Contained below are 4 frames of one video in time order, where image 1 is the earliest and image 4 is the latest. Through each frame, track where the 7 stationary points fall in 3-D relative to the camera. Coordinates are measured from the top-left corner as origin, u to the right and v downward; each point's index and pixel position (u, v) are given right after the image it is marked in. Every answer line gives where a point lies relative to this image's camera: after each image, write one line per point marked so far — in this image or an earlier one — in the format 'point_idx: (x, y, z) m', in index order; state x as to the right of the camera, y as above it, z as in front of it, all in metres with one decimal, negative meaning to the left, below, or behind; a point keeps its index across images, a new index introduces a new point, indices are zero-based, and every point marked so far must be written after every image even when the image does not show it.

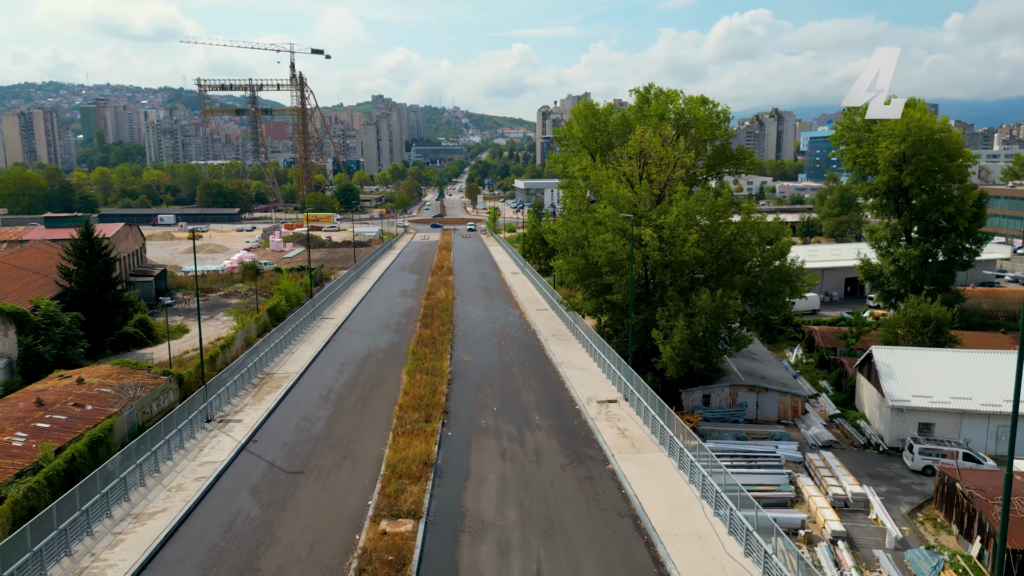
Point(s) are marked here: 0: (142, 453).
0: (-8.2, -3.7, +16.1) m
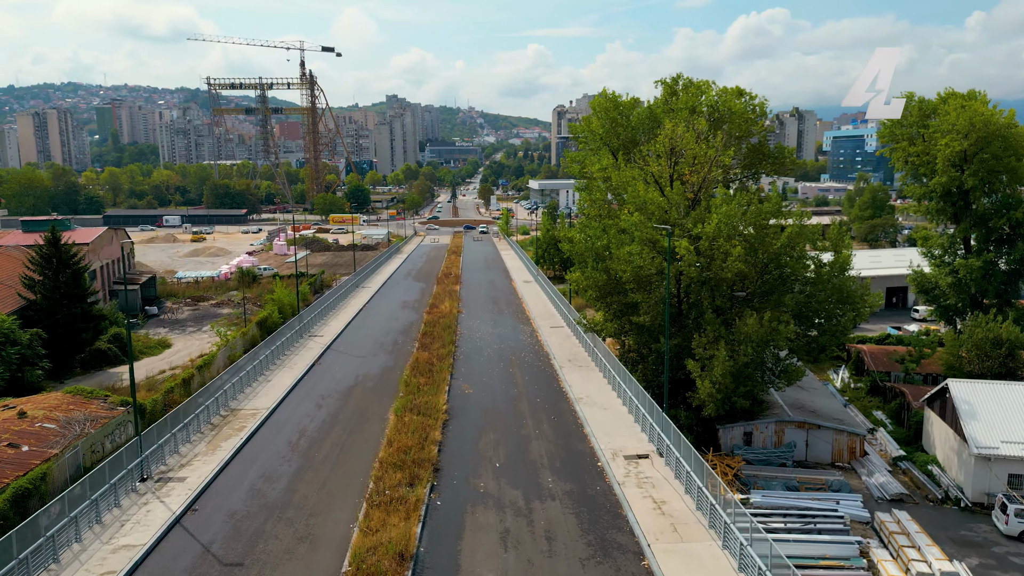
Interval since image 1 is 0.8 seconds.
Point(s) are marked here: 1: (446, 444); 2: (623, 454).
0: (-8.1, -4.3, +12.3) m
1: (-1.6, -3.9, +18.2) m
2: (+2.6, -3.9, +17.2) m
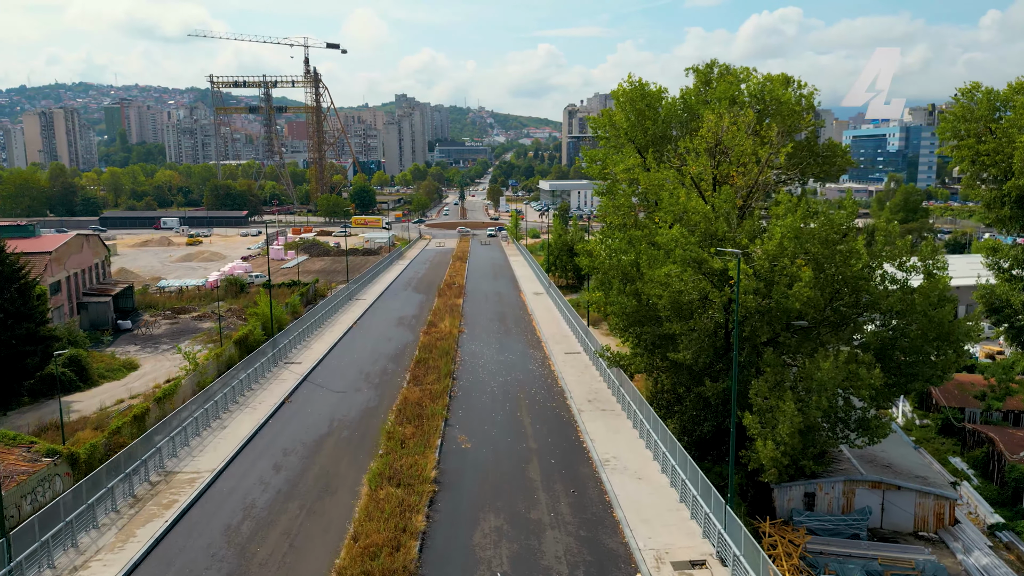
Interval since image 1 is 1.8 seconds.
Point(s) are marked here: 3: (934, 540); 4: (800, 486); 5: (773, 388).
0: (-8.1, -5.0, +7.8) m
1: (-1.5, -4.7, +13.7) m
2: (+2.7, -4.7, +12.6) m
3: (+11.4, -6.8, +19.5) m
4: (+7.9, -5.5, +19.8) m
5: (+6.2, -2.3, +17.1) m
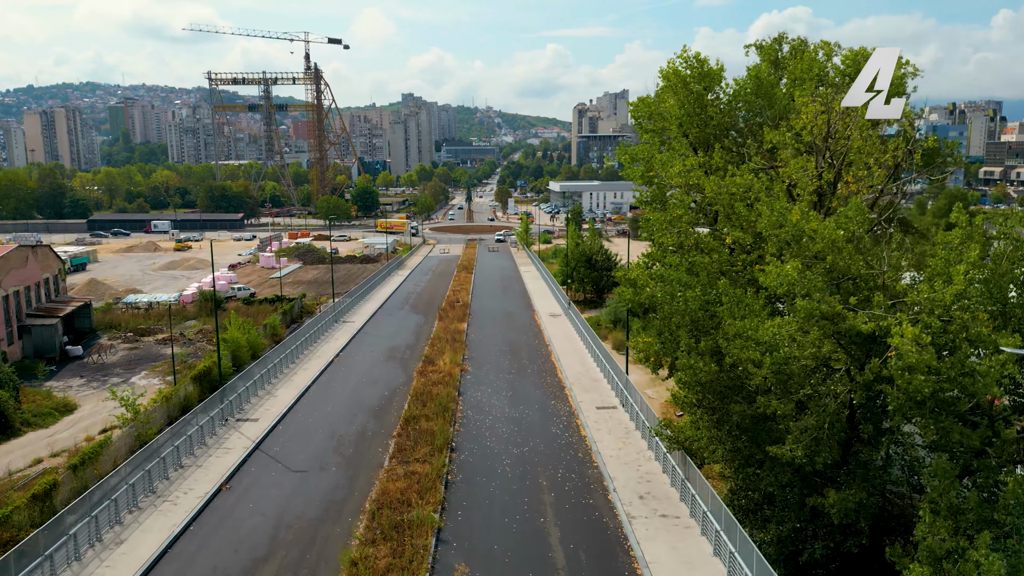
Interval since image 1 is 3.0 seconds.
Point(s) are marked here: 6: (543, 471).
0: (-7.8, -6.0, +1.8) m
1: (-1.2, -5.7, +7.6) m
2: (+3.1, -5.7, +6.4) m
3: (+11.8, -7.9, +13.3) m
4: (+8.3, -6.5, +13.6) m
5: (+6.6, -3.4, +10.9) m
6: (+0.7, -4.3, +17.2) m
